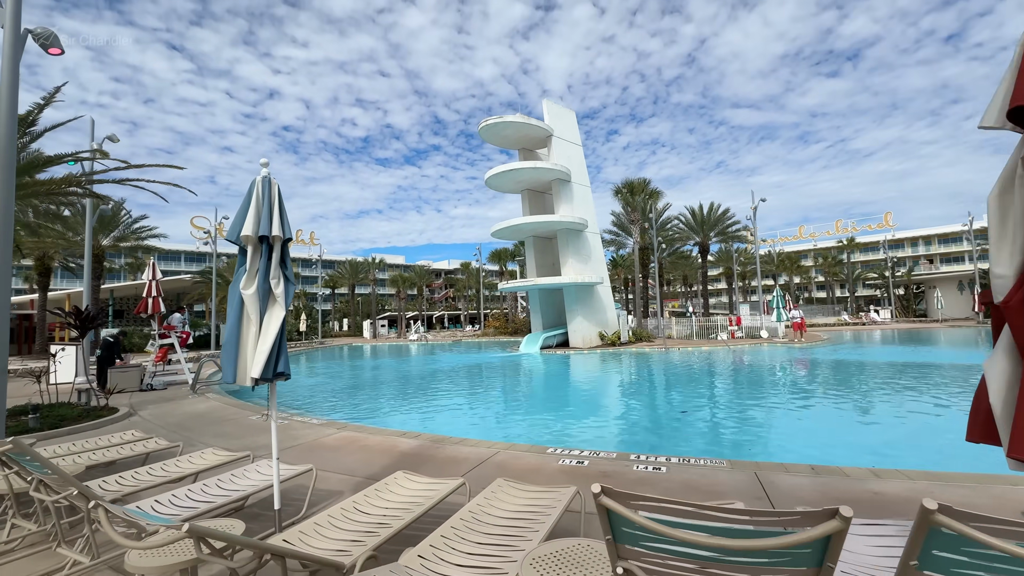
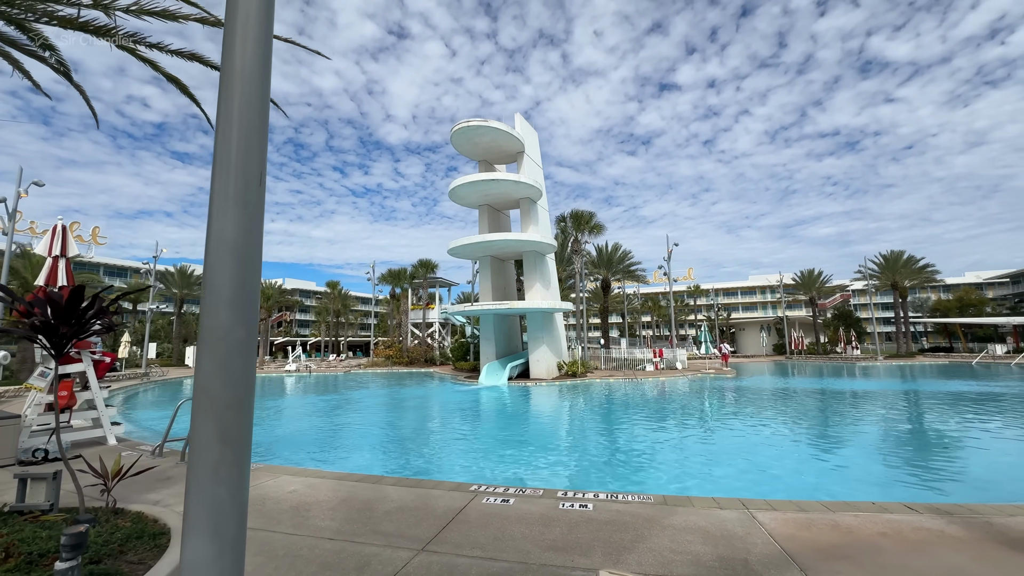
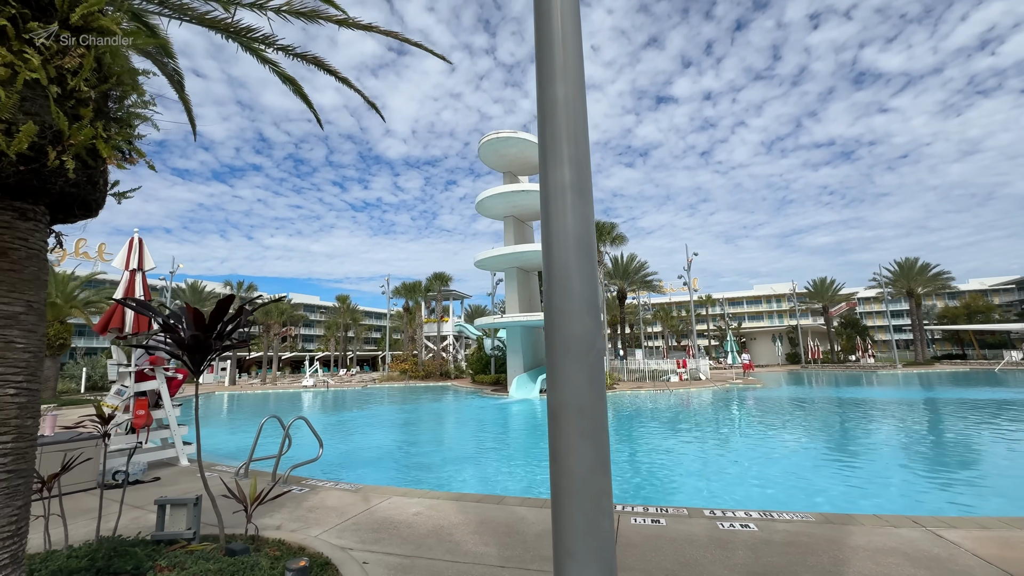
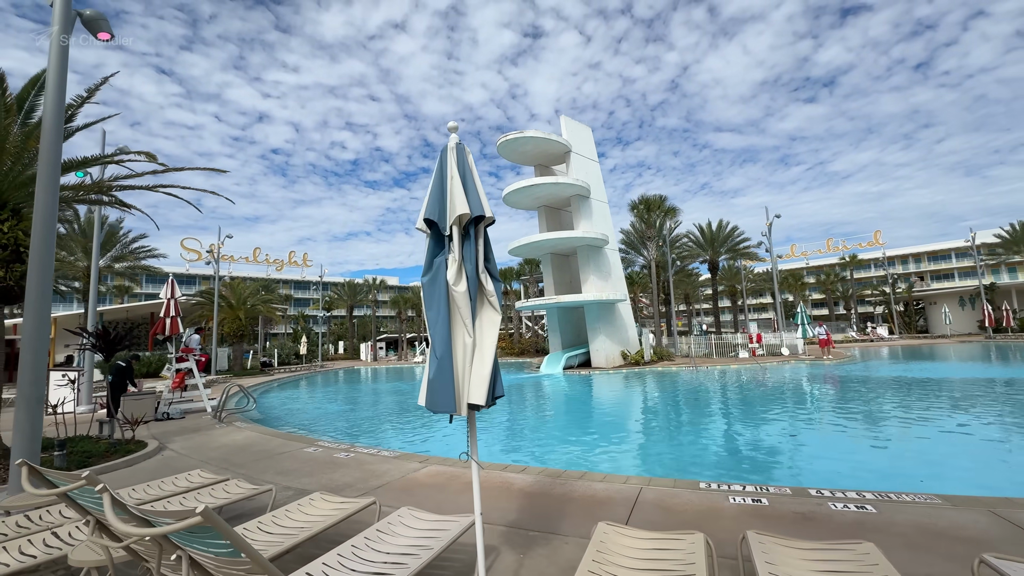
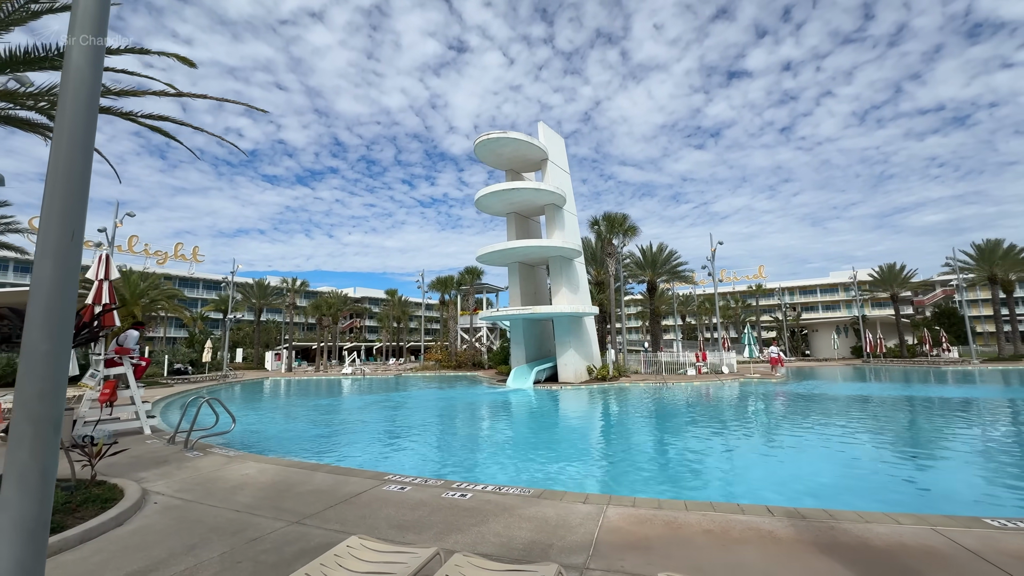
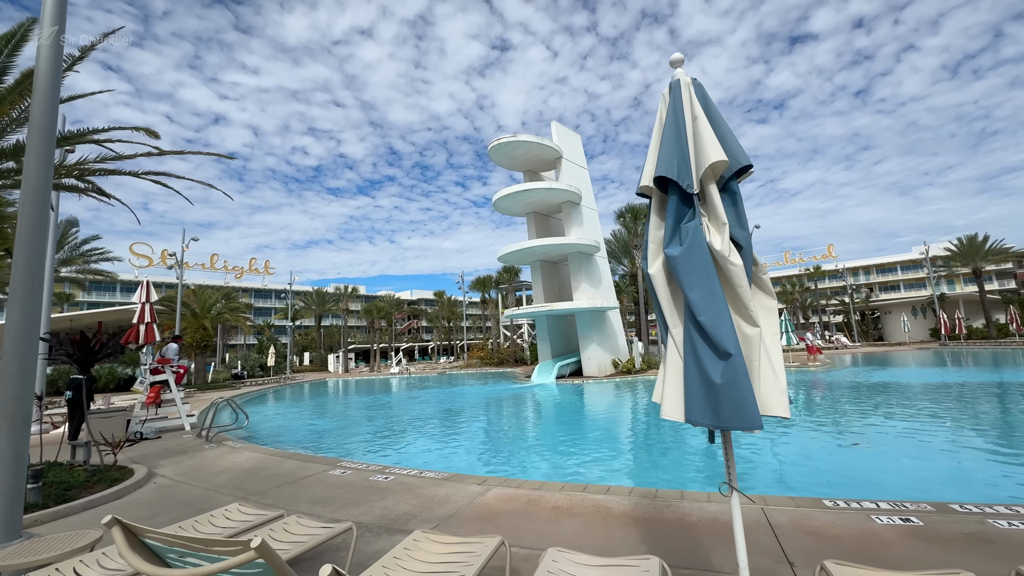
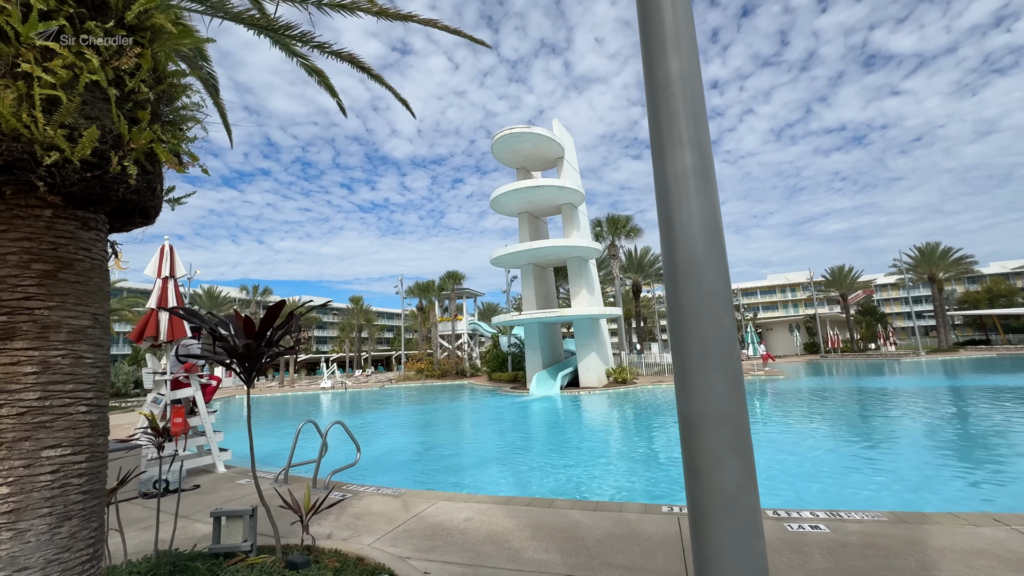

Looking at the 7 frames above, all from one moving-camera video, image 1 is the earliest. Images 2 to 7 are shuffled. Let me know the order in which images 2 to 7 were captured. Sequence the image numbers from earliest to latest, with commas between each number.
4, 6, 5, 2, 3, 7
